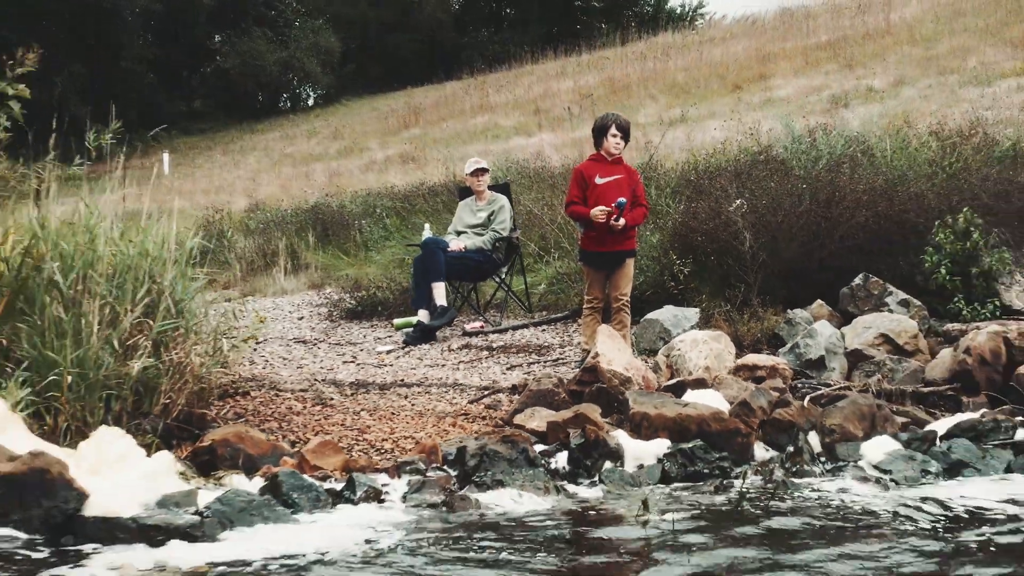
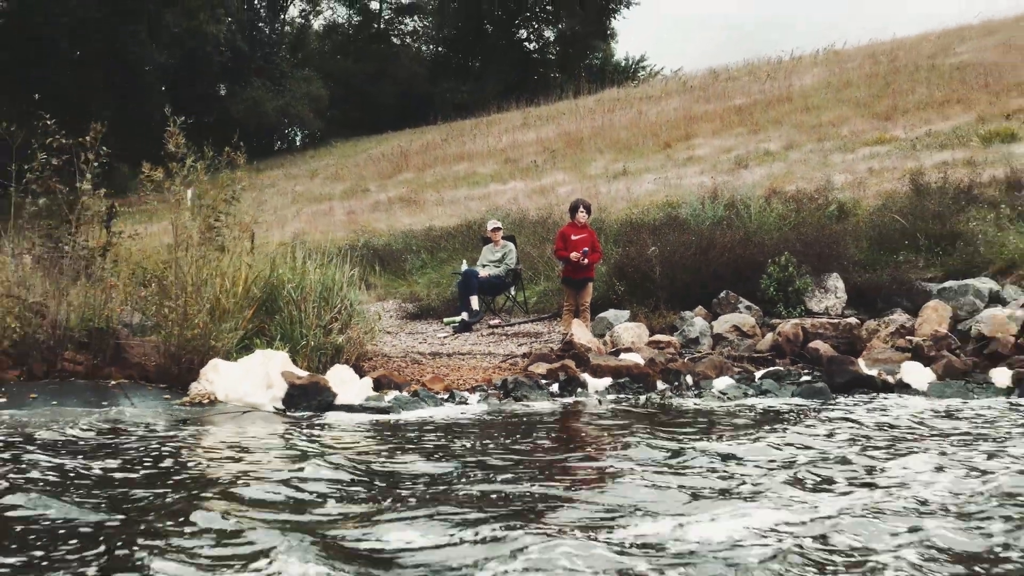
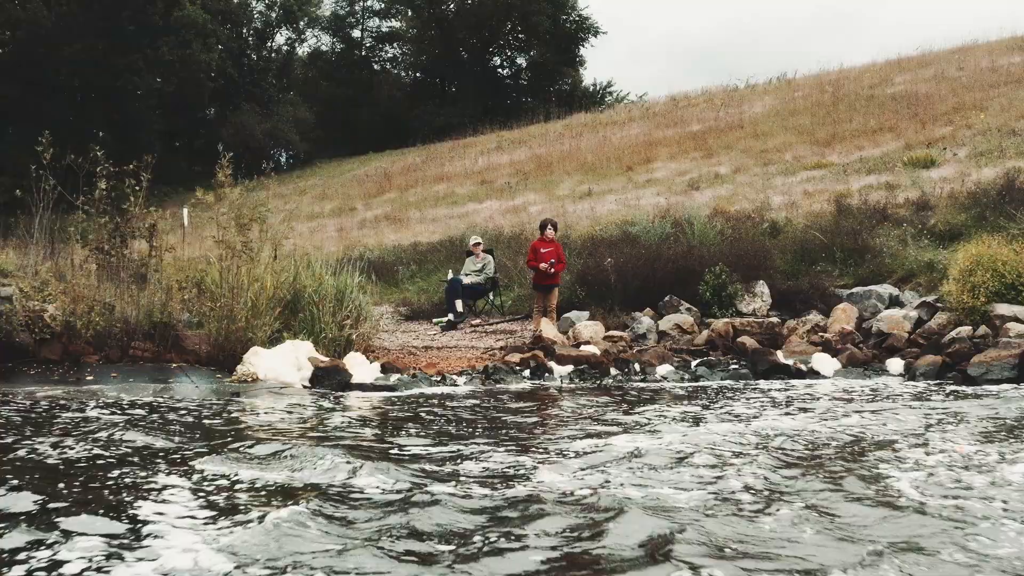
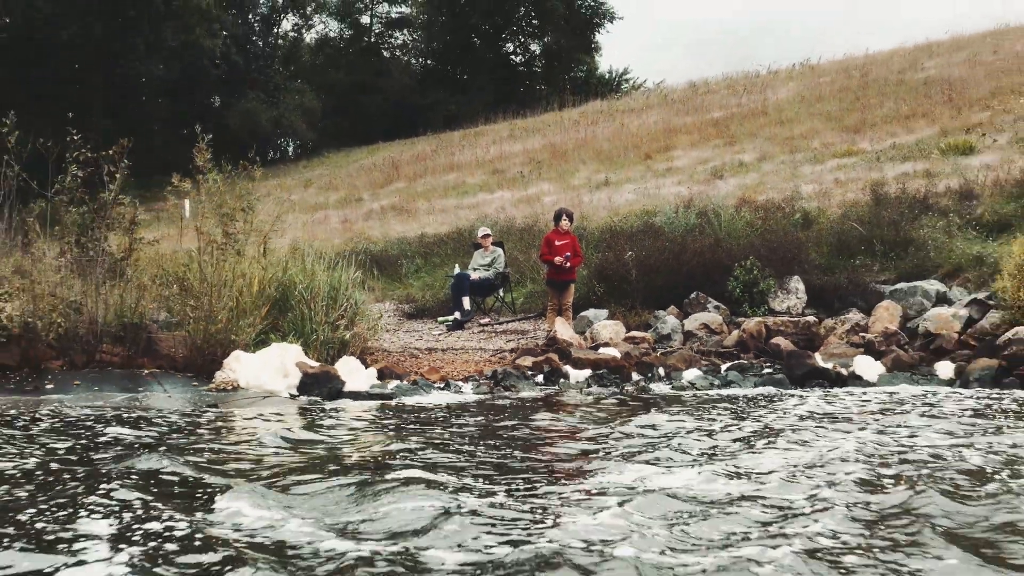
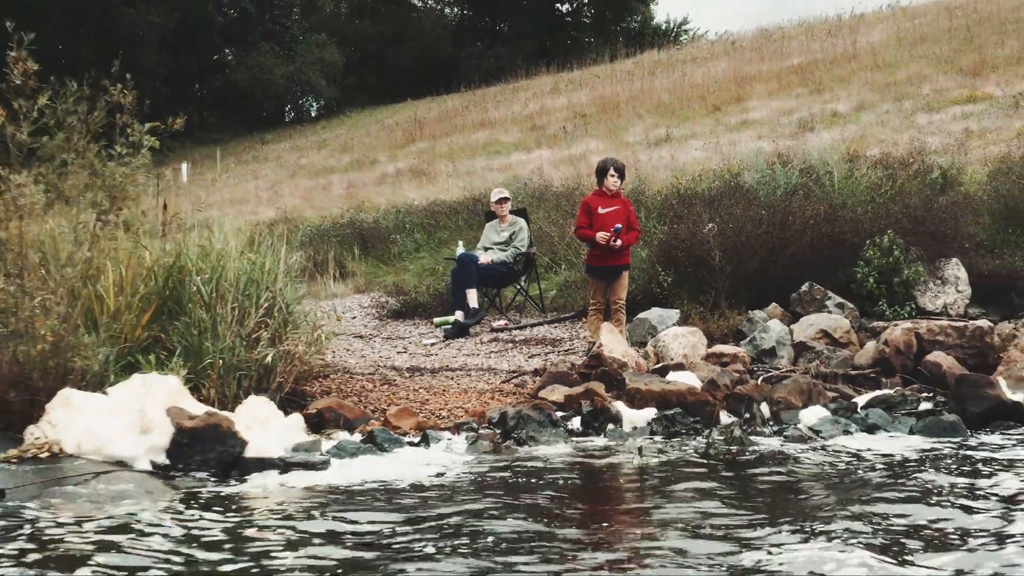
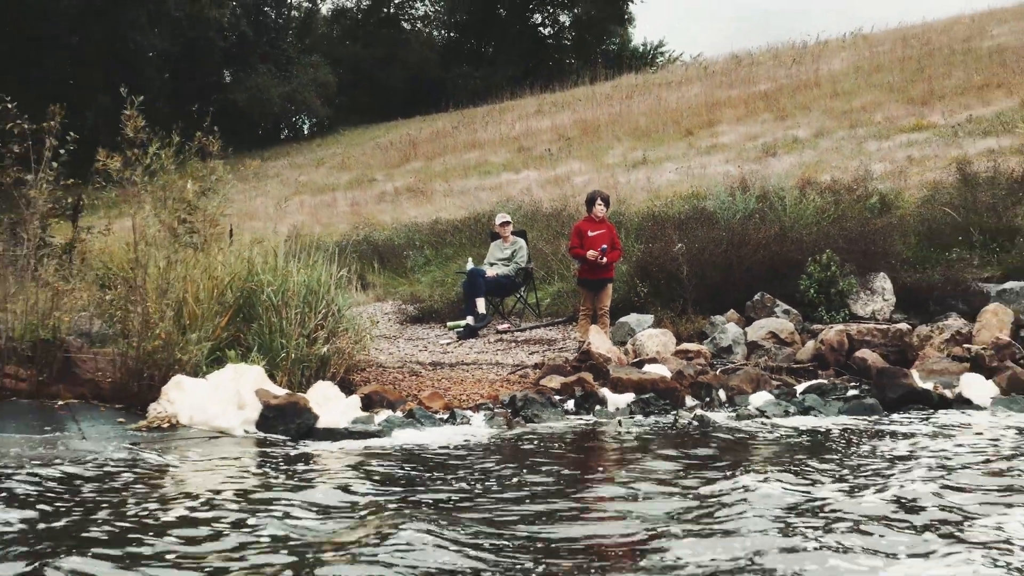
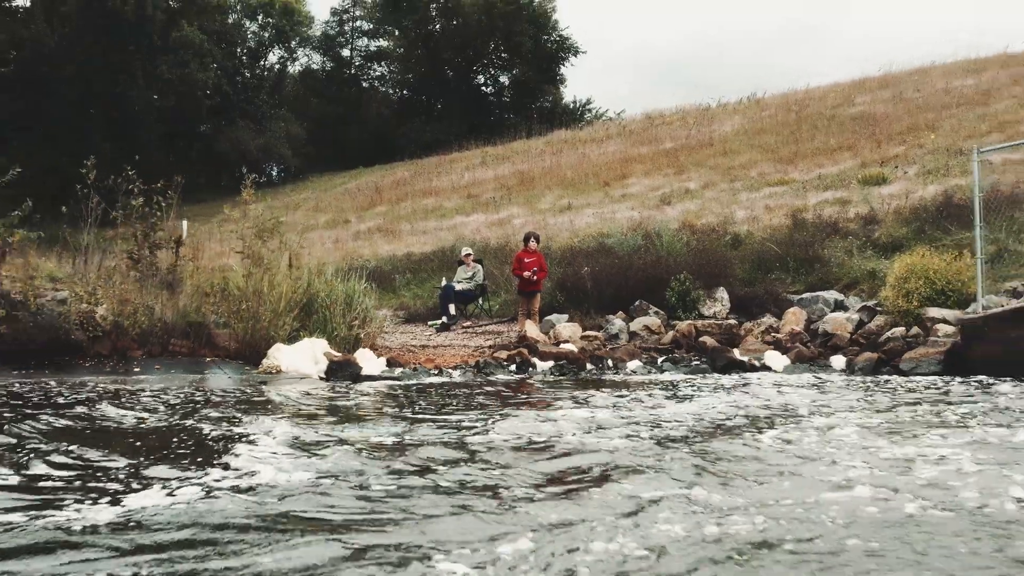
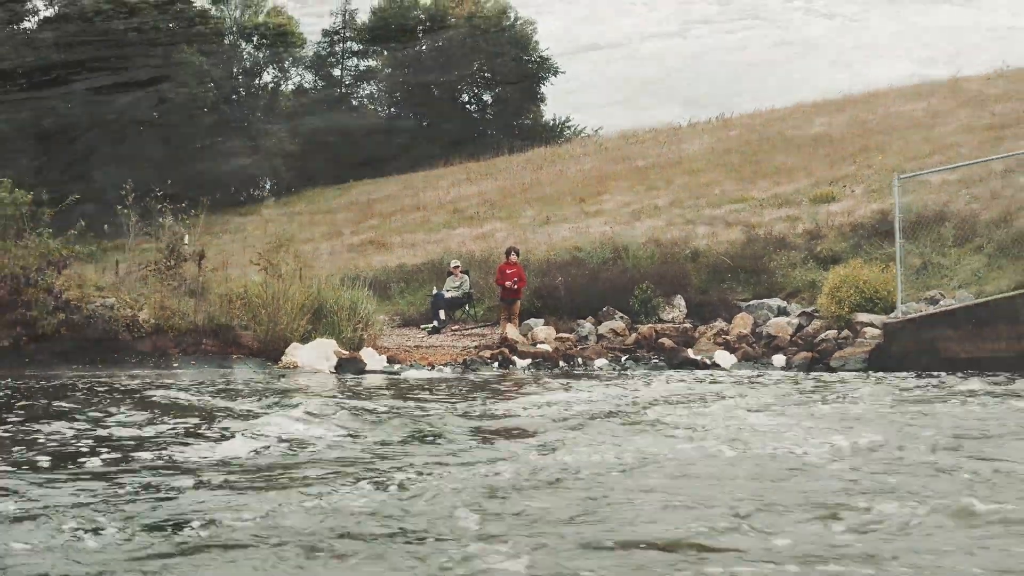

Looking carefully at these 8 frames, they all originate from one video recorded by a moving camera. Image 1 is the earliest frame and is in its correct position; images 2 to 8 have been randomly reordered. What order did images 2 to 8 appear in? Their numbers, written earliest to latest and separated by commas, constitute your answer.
5, 6, 2, 4, 3, 7, 8
